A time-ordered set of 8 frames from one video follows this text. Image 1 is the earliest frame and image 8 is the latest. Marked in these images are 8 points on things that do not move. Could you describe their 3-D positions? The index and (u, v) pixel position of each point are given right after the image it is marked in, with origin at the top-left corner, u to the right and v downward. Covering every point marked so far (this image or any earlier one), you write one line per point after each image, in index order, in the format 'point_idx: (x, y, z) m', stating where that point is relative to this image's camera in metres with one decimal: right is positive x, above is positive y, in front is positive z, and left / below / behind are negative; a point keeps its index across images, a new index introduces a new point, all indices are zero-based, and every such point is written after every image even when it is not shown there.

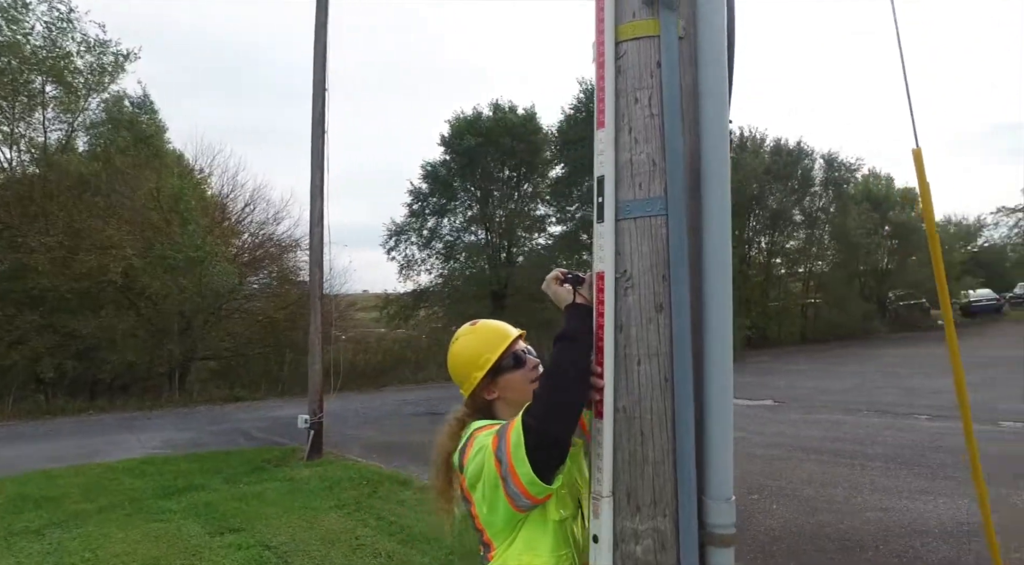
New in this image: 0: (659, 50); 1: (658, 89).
0: (+0.4, +0.8, +2.0) m
1: (+0.4, +0.6, +2.0) m
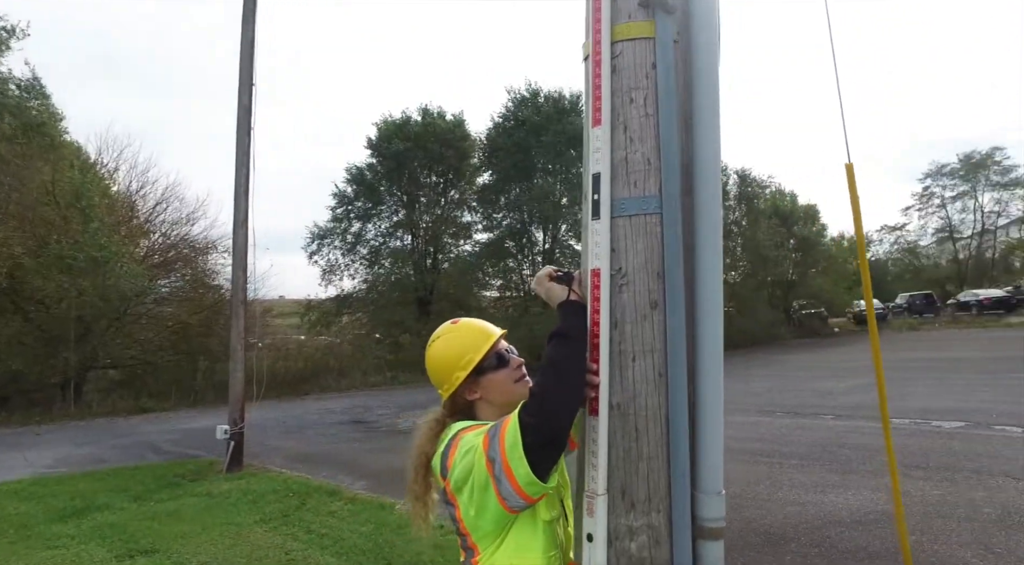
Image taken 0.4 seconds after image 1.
0: (+0.4, +0.7, +2.1) m
1: (+0.4, +0.6, +2.1) m
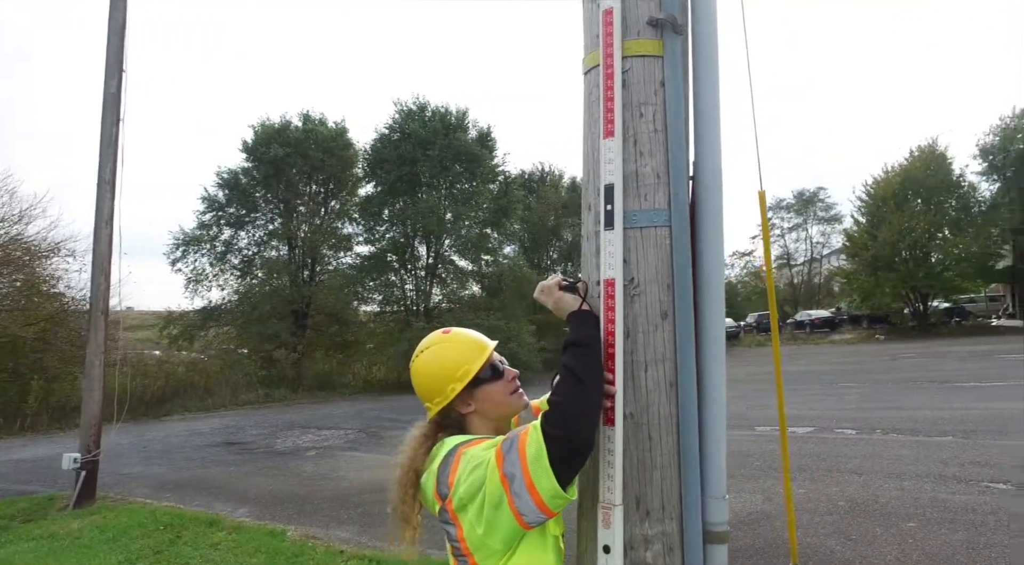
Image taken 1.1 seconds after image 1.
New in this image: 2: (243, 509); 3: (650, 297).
0: (+0.5, +0.7, +2.2) m
1: (+0.5, +0.5, +2.2) m
2: (-2.7, -2.2, +6.7) m
3: (+0.4, 0.0, +2.2) m
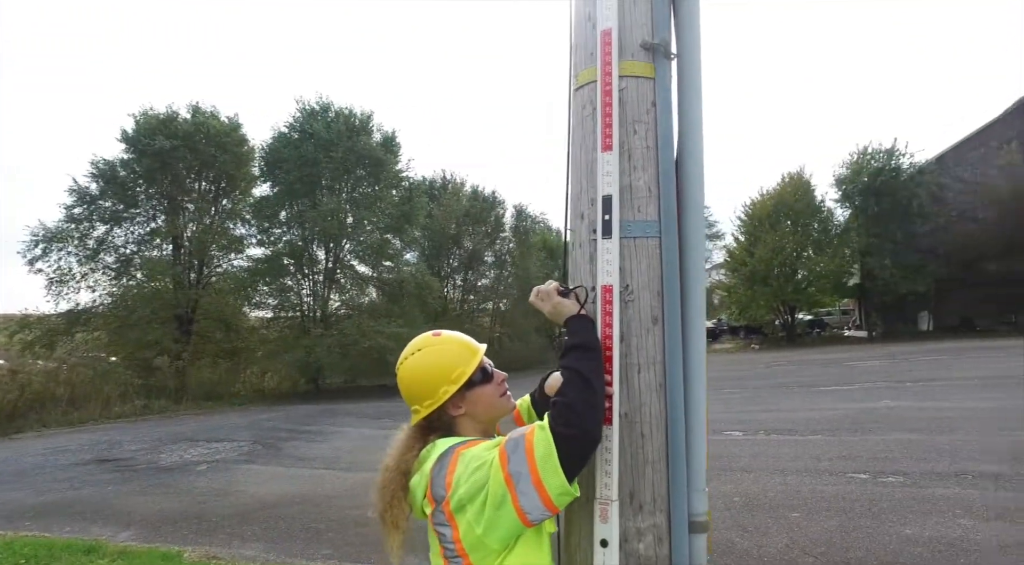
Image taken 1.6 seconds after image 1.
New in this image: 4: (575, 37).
0: (+0.5, +0.7, +2.4) m
1: (+0.5, +0.5, +2.4) m
2: (-3.5, -2.3, +6.1) m
3: (+0.4, -0.1, +2.3) m
4: (+0.2, +0.9, +2.6) m
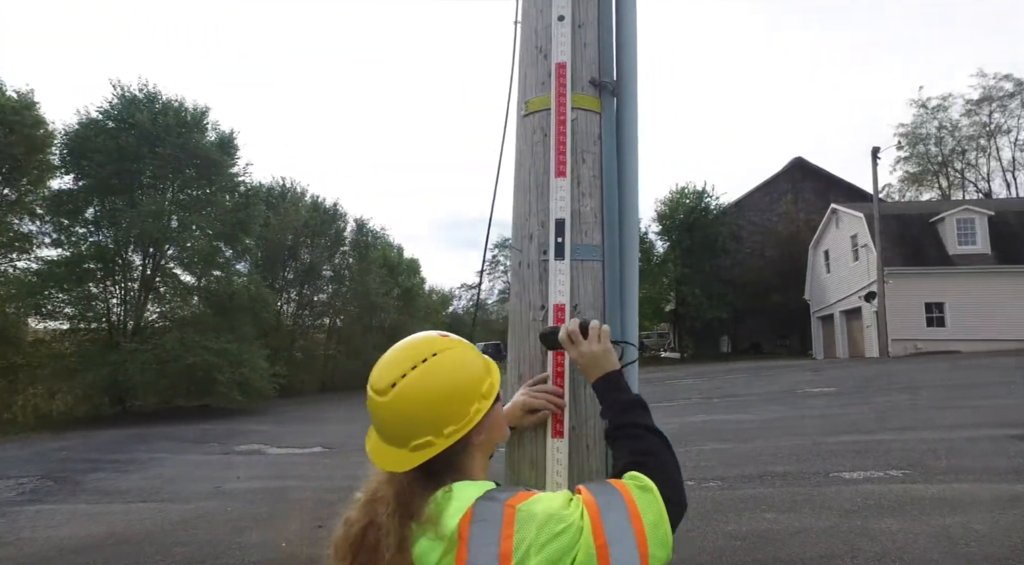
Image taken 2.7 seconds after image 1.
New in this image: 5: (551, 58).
0: (+0.3, +0.6, +2.5) m
1: (+0.3, +0.4, +2.5) m
2: (-4.6, -2.3, +4.9) m
3: (+0.3, -0.1, +2.4) m
4: (0.0, +0.8, +2.6) m
5: (+0.1, +0.8, +2.5) m
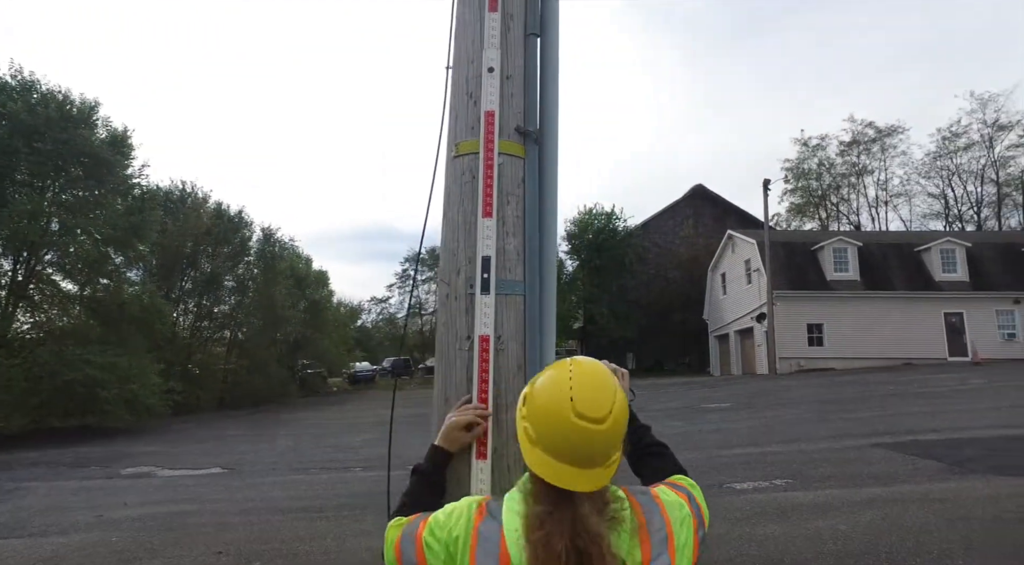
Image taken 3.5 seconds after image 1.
0: (+0.1, +0.4, +2.6) m
1: (+0.1, +0.3, +2.6) m
2: (-5.2, -2.3, +4.2) m
3: (0.0, -0.3, +2.5) m
4: (-0.3, +0.7, +2.7) m
5: (-0.1, +0.7, +2.6) m
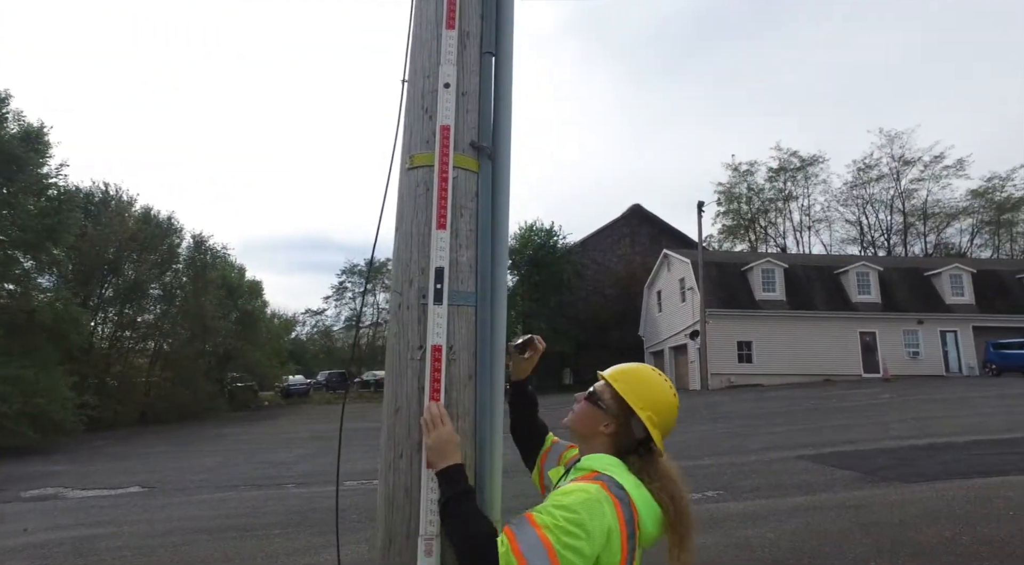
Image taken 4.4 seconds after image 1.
0: (-0.1, +0.4, +2.7) m
1: (-0.1, +0.3, +2.6) m
2: (-5.6, -2.3, +3.6) m
3: (-0.2, -0.3, +2.5) m
4: (-0.4, +0.7, +2.7) m
5: (-0.3, +0.7, +2.6) m
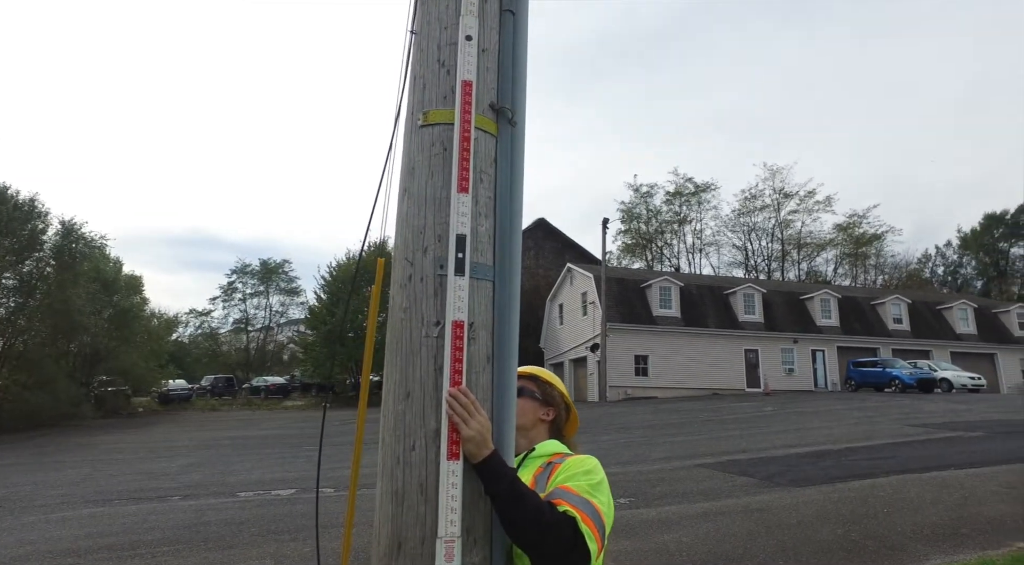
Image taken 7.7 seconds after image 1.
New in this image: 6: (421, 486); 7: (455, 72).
0: (-0.1, +0.5, +2.6) m
1: (-0.1, +0.4, +2.5) m
2: (-5.7, -2.0, +2.4) m
3: (-0.1, -0.2, +2.4) m
4: (-0.4, +0.8, +2.6) m
5: (-0.2, +0.8, +2.5) m
6: (-0.3, -0.6, +2.2) m
7: (-0.2, +0.8, +2.5) m
